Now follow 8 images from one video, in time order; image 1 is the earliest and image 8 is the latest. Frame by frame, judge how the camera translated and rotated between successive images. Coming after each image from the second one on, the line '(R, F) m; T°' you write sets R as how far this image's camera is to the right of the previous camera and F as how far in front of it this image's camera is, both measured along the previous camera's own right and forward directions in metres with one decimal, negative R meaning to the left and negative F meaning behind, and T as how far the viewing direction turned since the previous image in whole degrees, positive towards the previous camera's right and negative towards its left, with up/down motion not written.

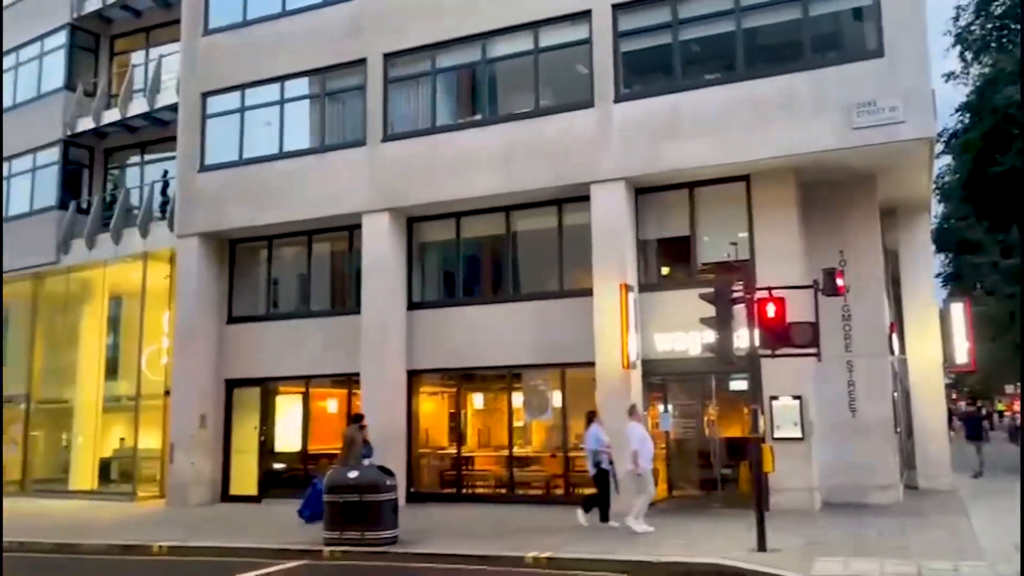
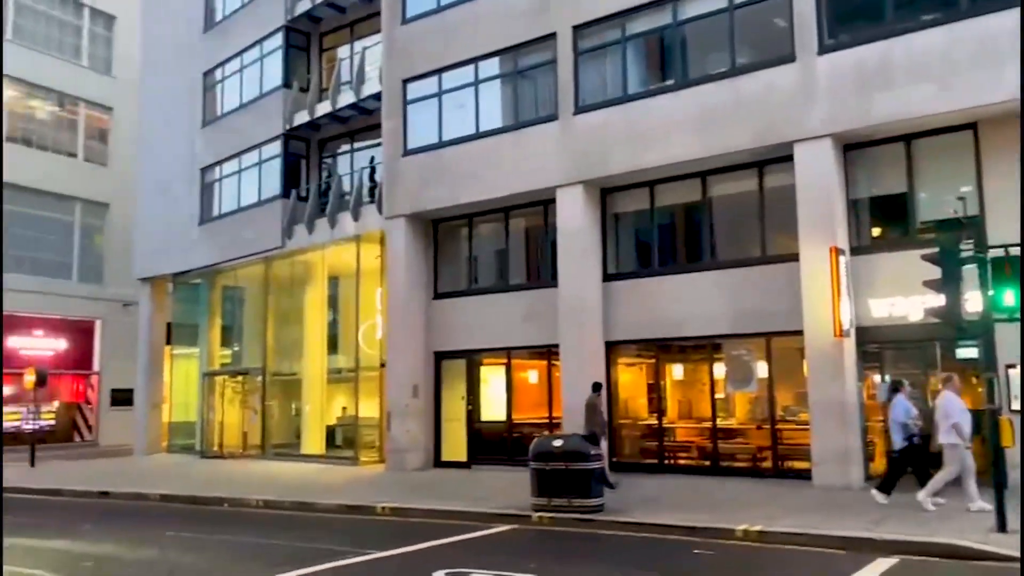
(-0.1, 0.0) m; -13°
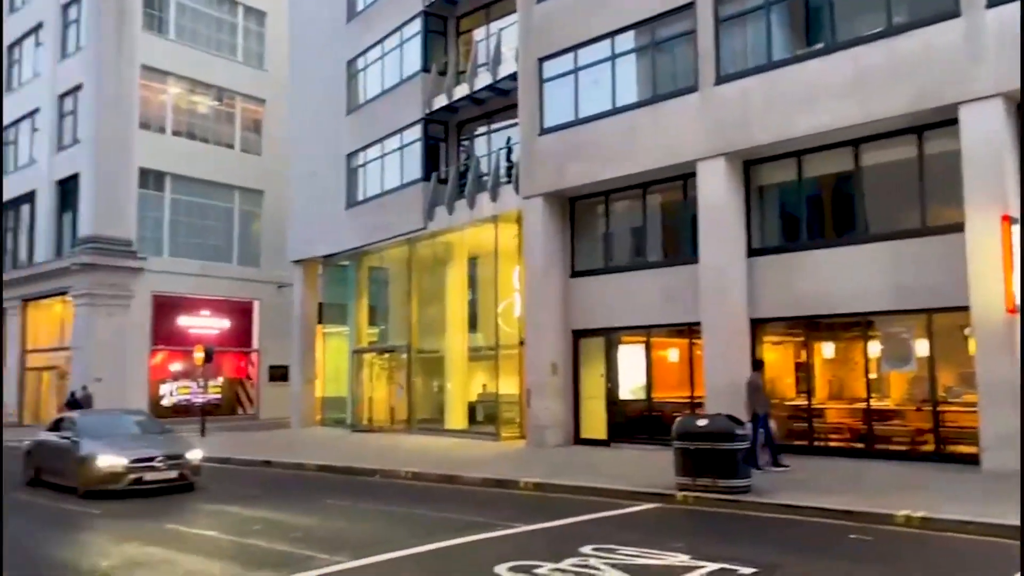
(-0.1, 0.0) m; -9°
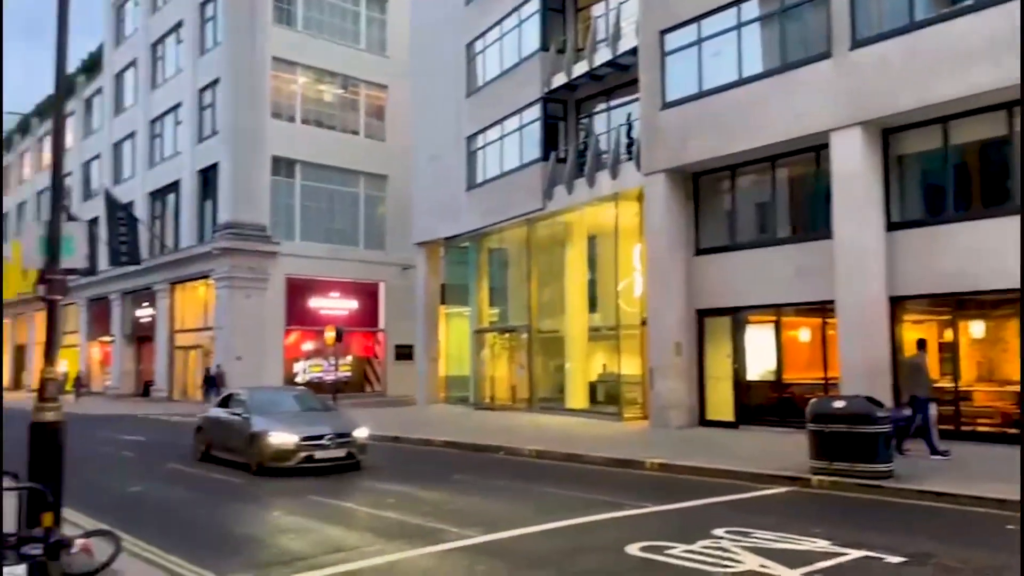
(-0.1, +0.1) m; -8°
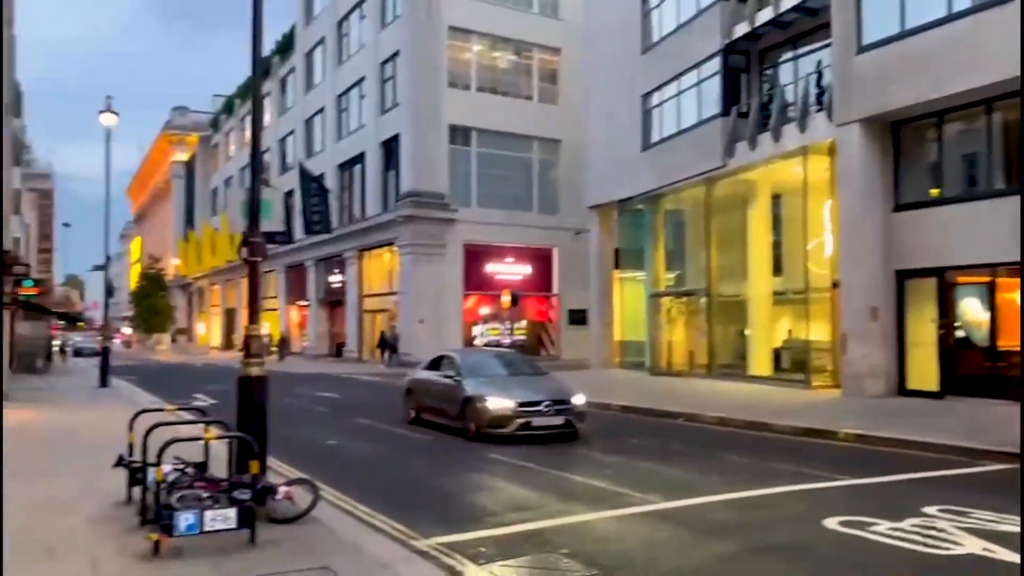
(-0.1, +0.2) m; -12°
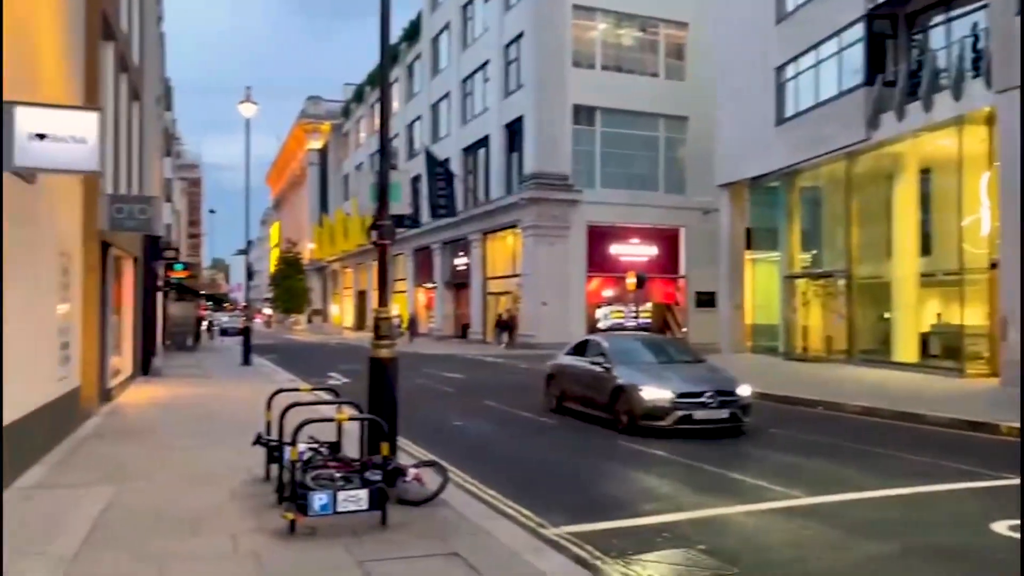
(-0.1, +0.2) m; -8°
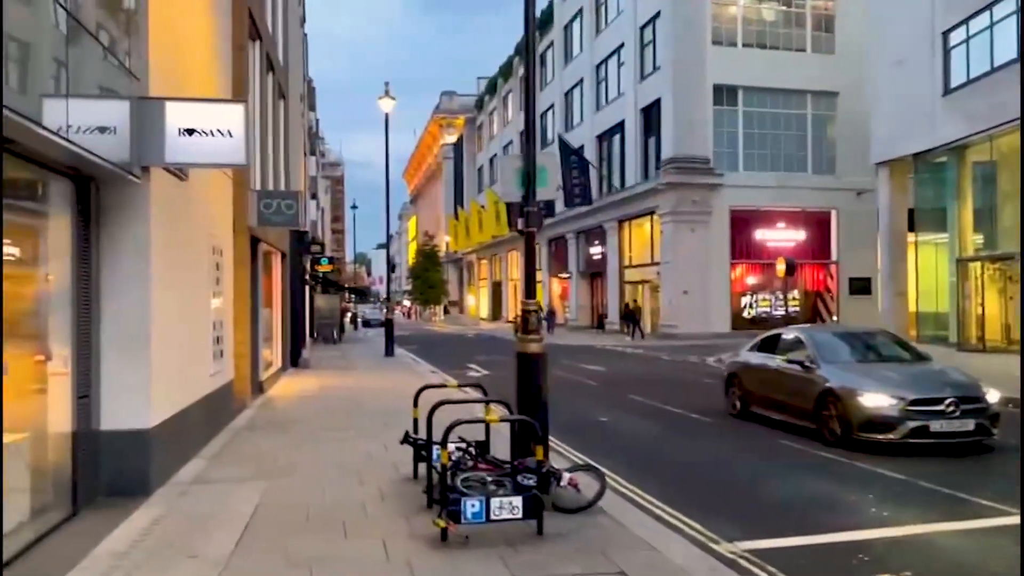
(-0.2, +0.6) m; -9°
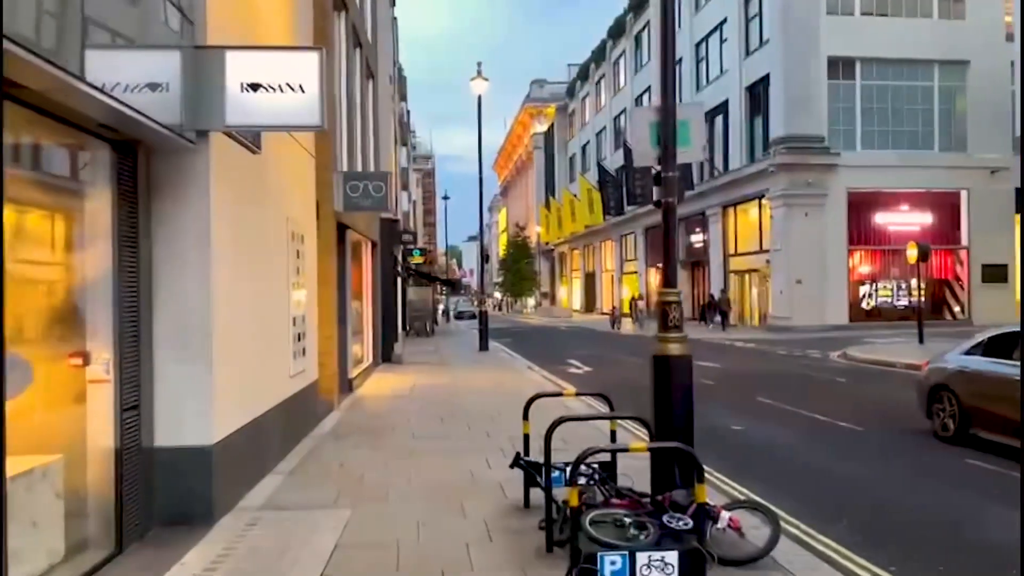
(-0.3, +1.6) m; -6°
